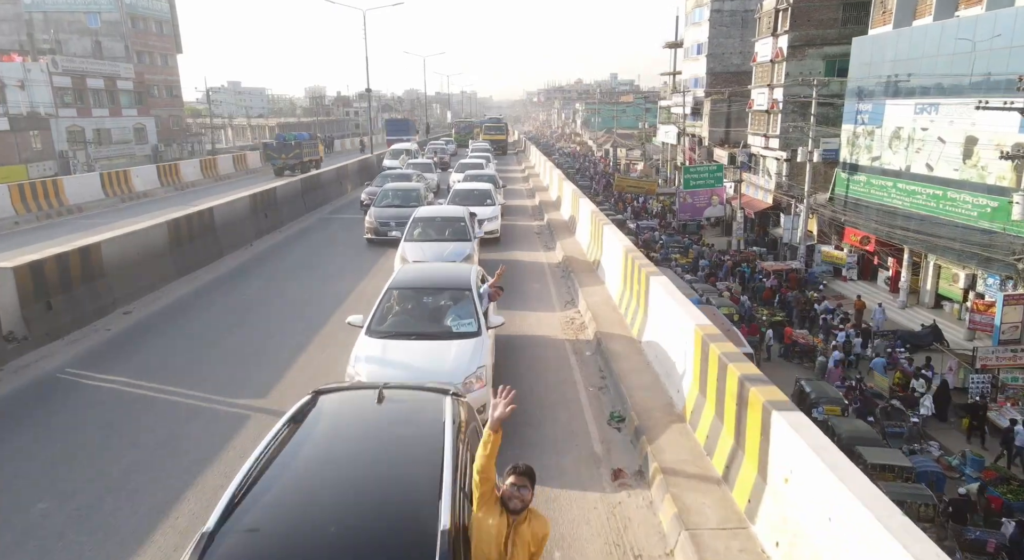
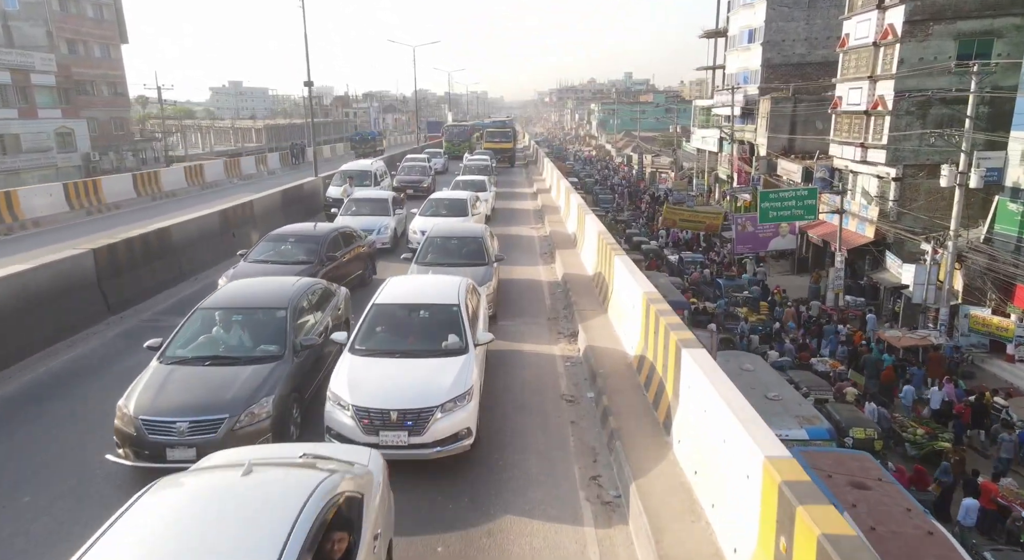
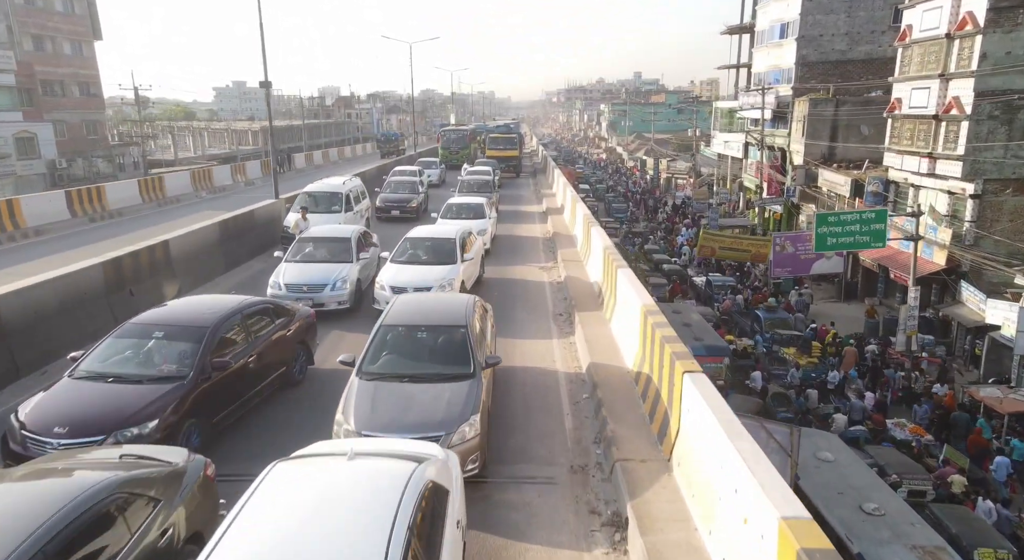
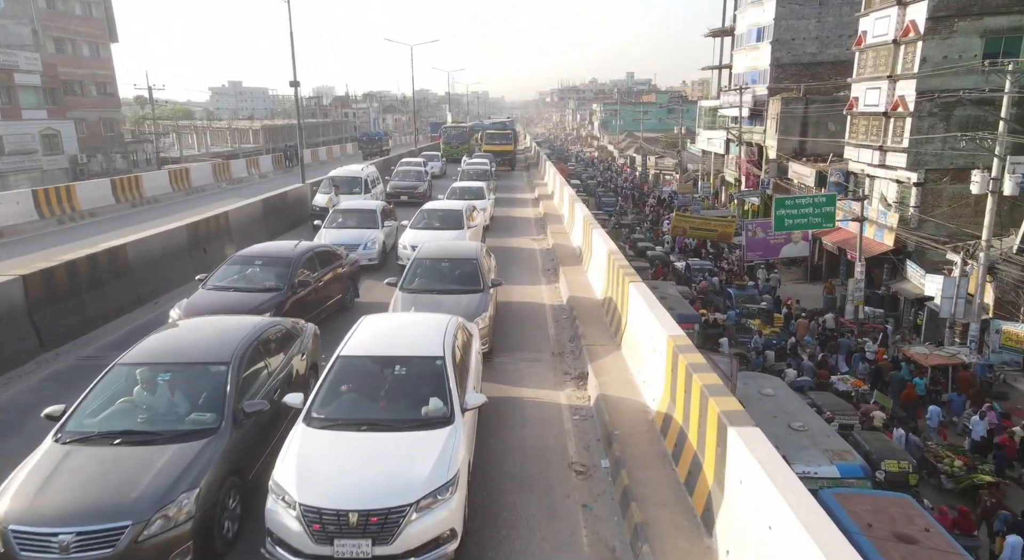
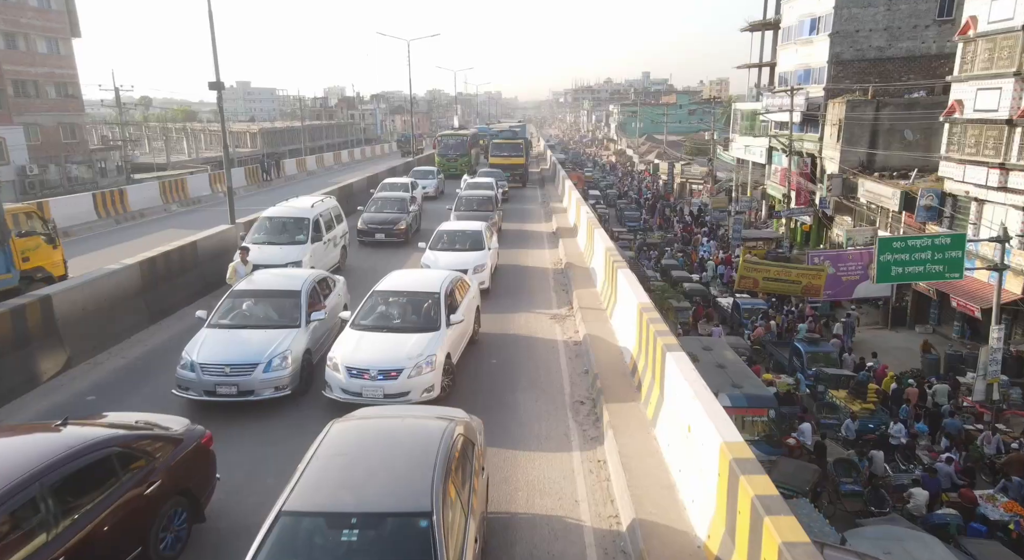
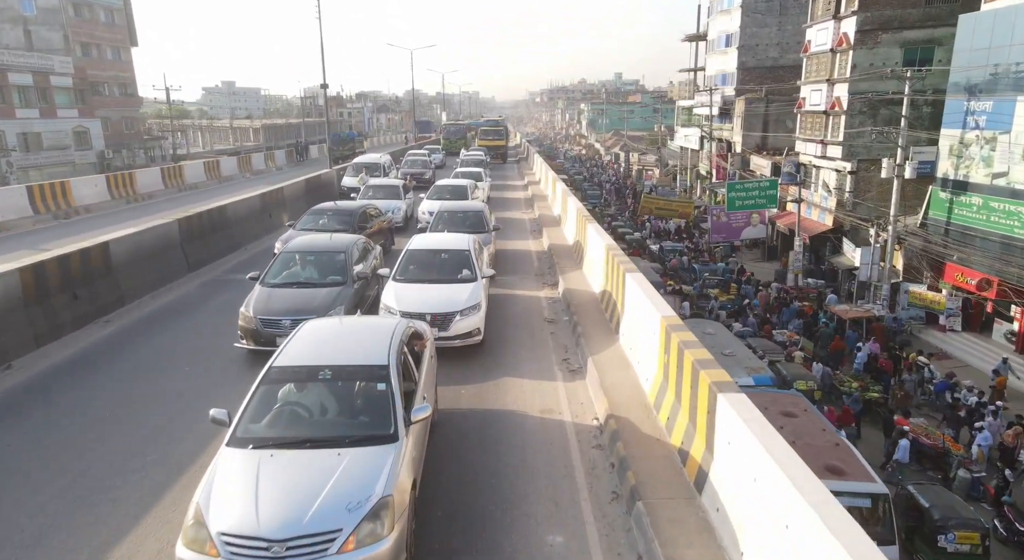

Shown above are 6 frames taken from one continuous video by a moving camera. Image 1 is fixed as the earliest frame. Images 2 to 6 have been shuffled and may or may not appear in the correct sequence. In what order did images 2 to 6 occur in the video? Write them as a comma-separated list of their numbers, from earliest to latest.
6, 2, 4, 3, 5
